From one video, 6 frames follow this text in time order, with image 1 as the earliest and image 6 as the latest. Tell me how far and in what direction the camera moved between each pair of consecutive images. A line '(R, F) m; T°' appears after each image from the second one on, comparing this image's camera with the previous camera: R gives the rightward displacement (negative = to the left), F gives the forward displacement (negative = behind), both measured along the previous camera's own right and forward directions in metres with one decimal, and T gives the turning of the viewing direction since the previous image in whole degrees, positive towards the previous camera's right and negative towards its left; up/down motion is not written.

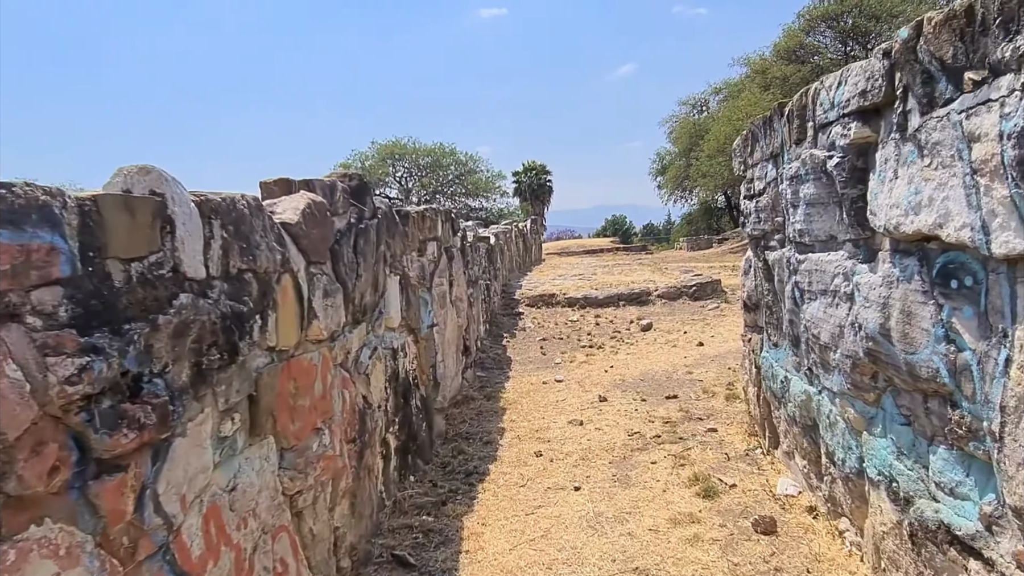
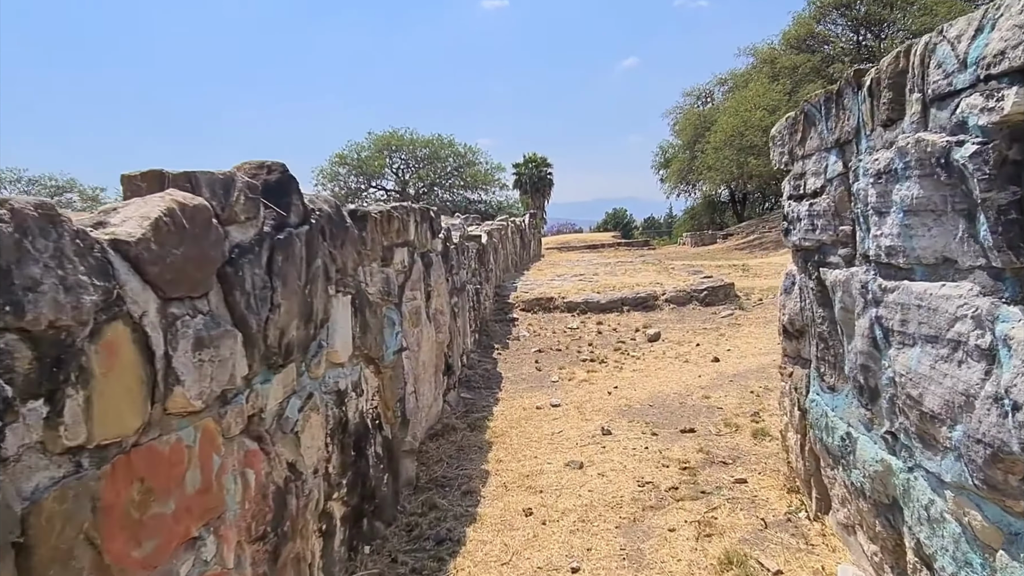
(+0.1, +0.8) m; 0°
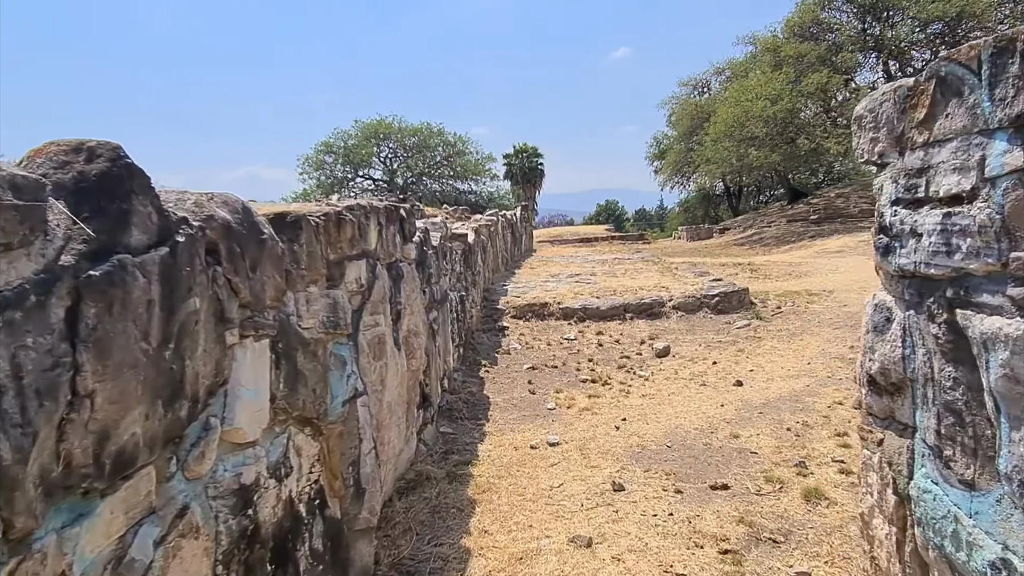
(0.0, +0.8) m; +1°
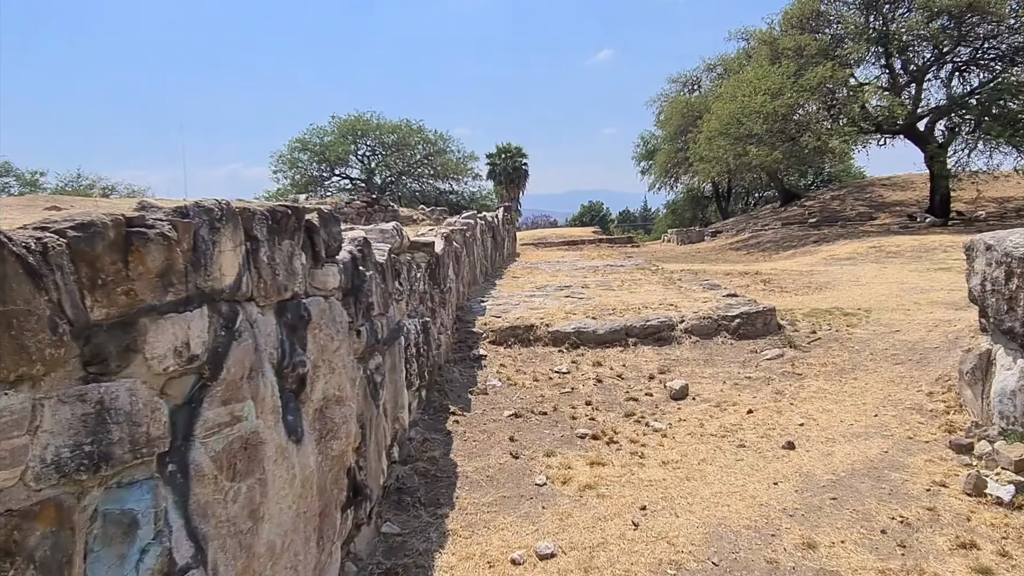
(0.0, +1.3) m; +1°
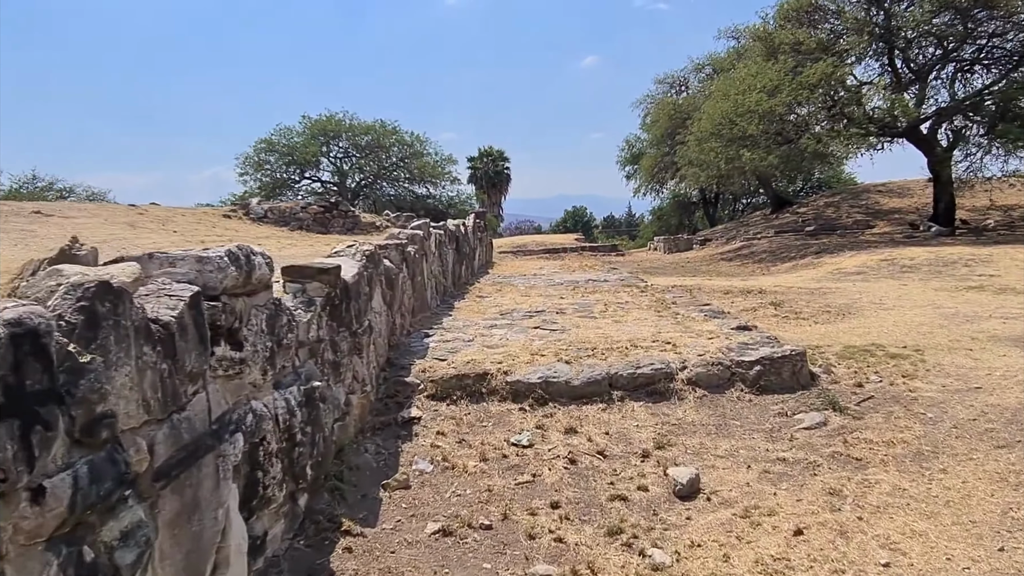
(+0.2, +1.5) m; +1°
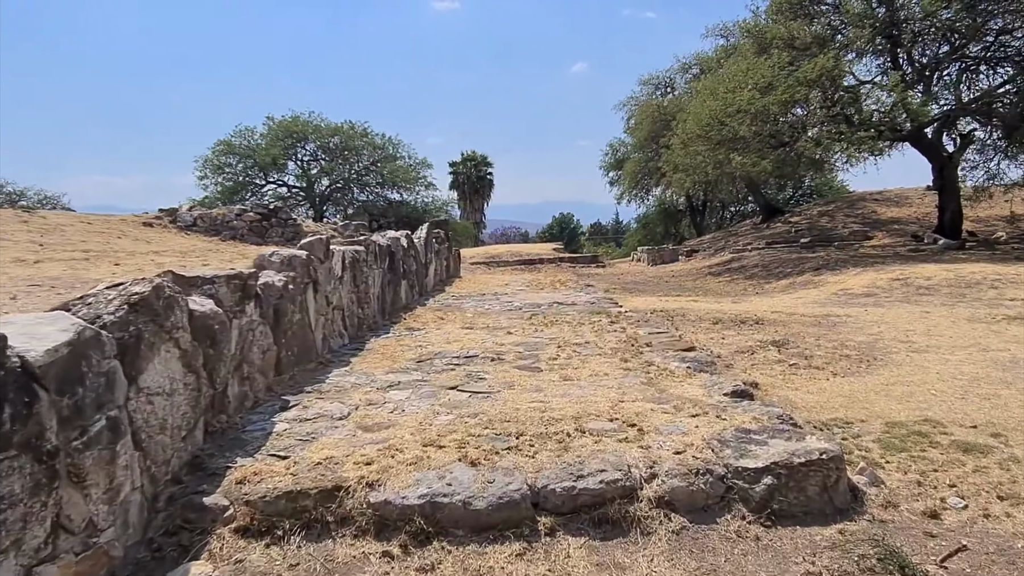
(+0.5, +1.7) m; +1°
